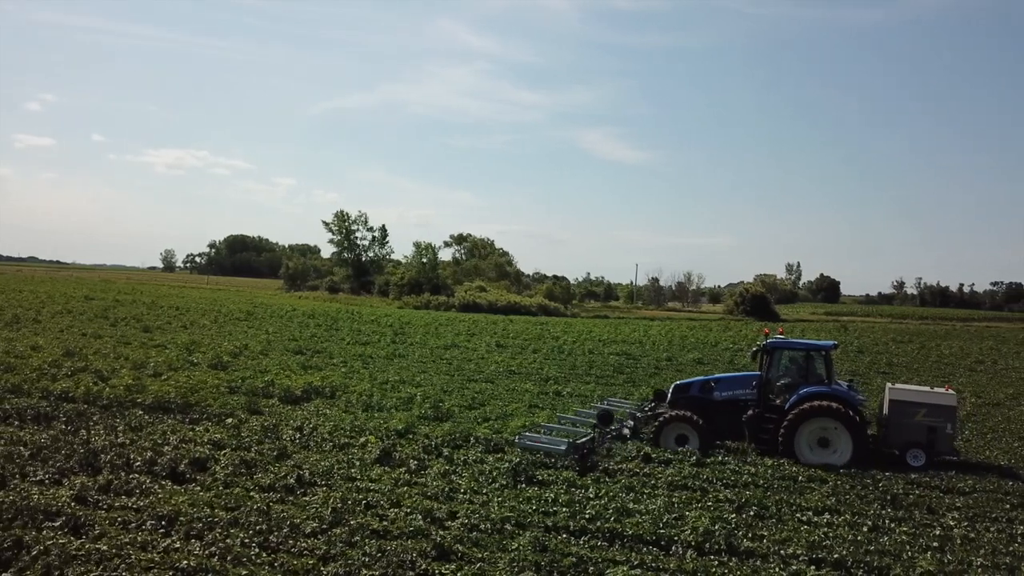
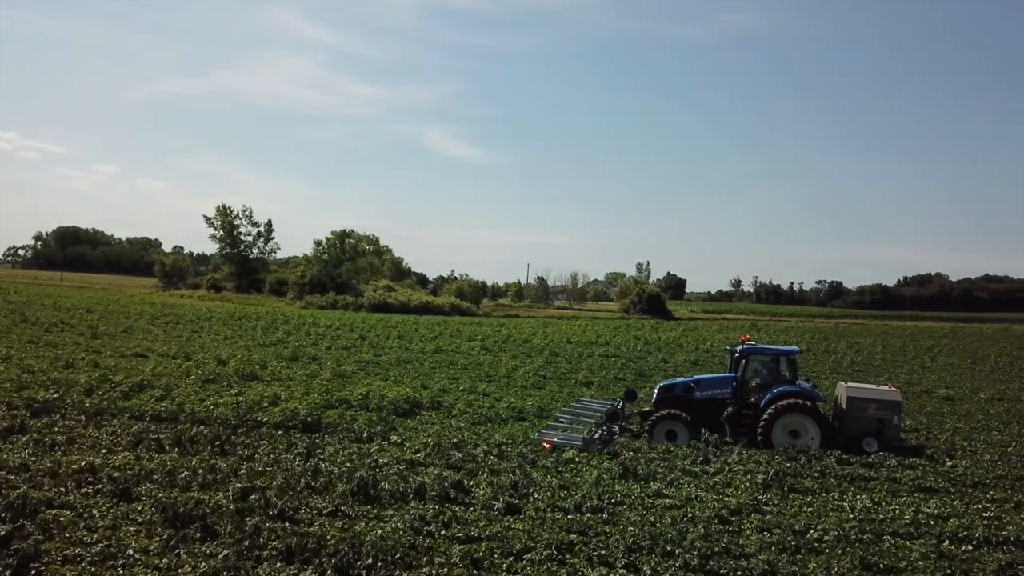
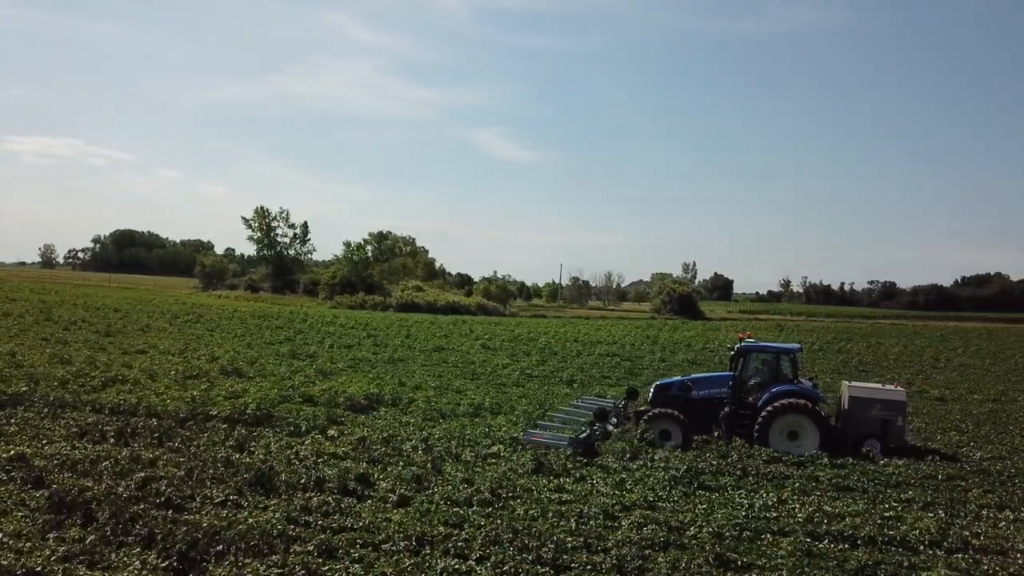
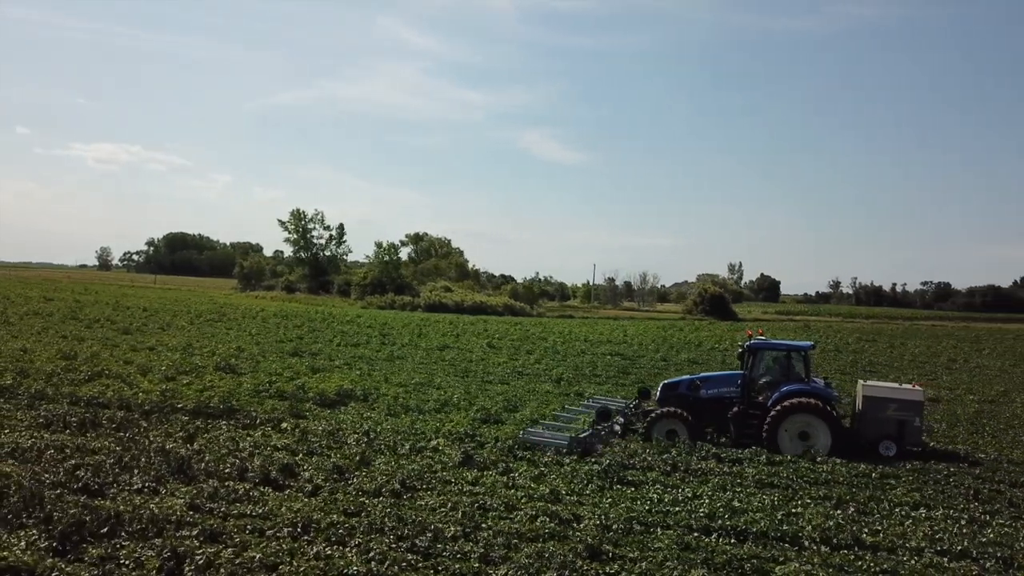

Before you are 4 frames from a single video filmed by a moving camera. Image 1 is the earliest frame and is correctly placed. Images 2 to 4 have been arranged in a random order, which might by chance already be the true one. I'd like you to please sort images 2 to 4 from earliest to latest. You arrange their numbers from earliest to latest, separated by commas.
4, 3, 2
